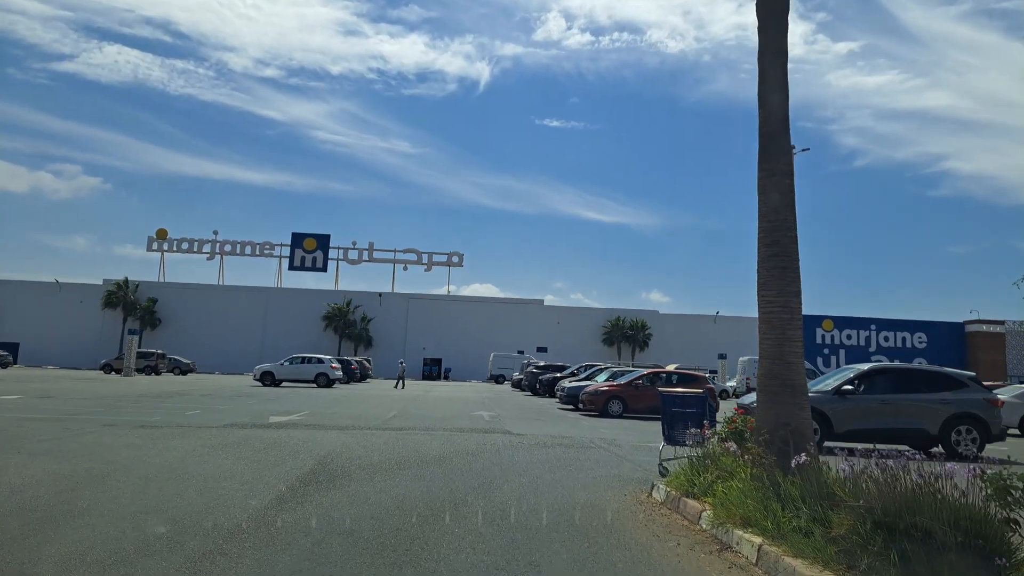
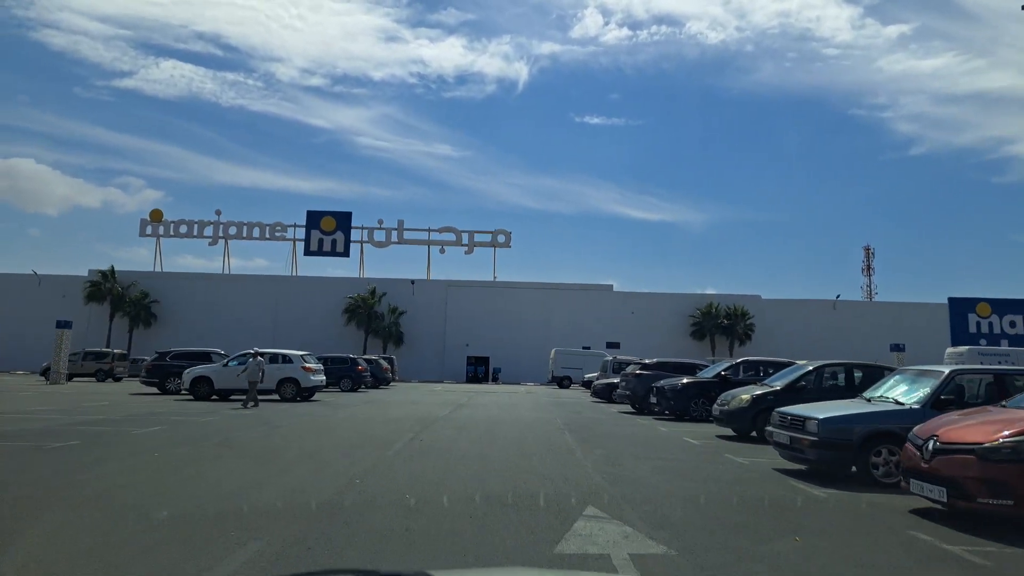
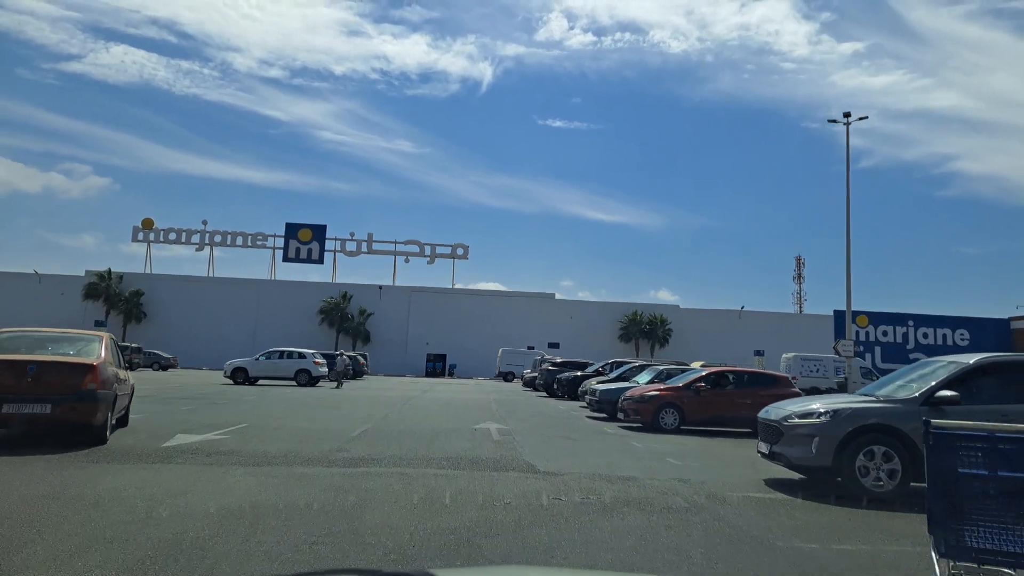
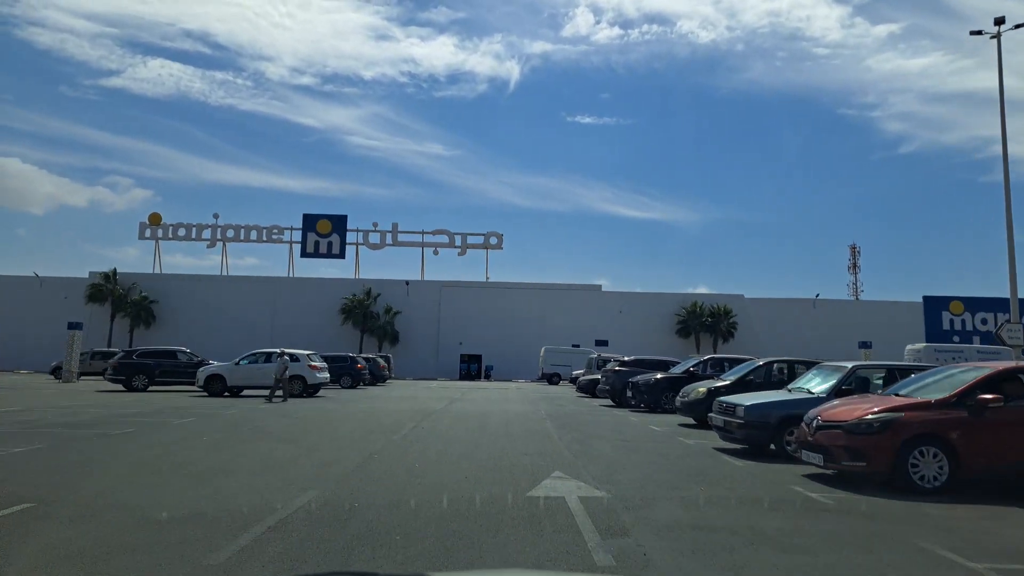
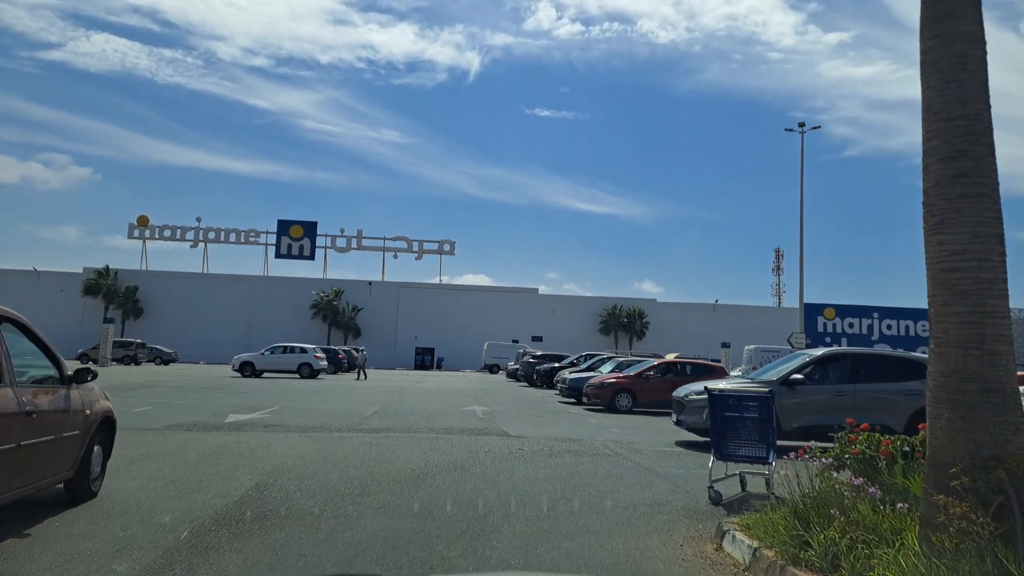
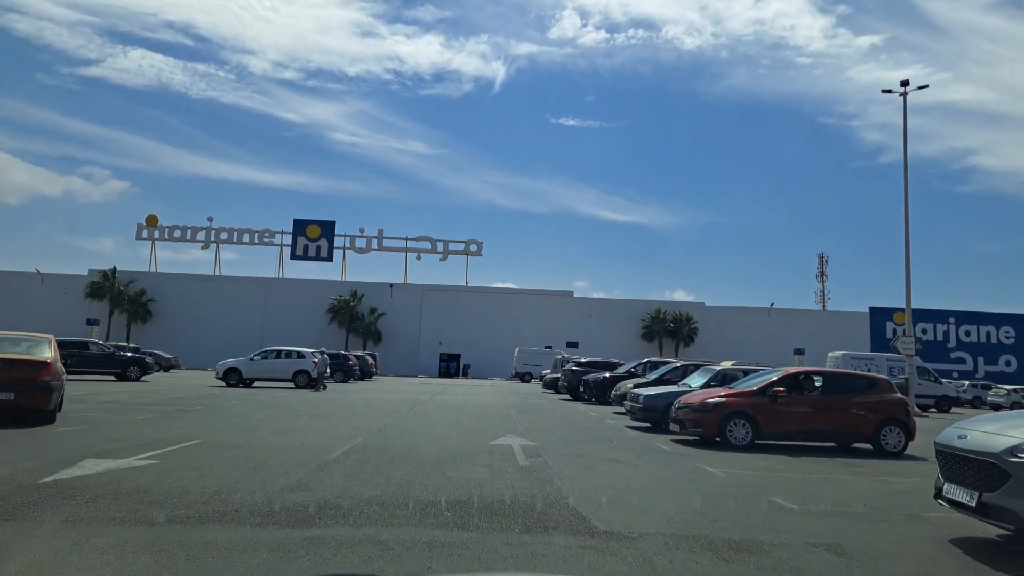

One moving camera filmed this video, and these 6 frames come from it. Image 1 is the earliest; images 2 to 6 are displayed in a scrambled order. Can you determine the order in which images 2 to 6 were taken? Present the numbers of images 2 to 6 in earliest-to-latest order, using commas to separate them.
5, 3, 6, 4, 2
